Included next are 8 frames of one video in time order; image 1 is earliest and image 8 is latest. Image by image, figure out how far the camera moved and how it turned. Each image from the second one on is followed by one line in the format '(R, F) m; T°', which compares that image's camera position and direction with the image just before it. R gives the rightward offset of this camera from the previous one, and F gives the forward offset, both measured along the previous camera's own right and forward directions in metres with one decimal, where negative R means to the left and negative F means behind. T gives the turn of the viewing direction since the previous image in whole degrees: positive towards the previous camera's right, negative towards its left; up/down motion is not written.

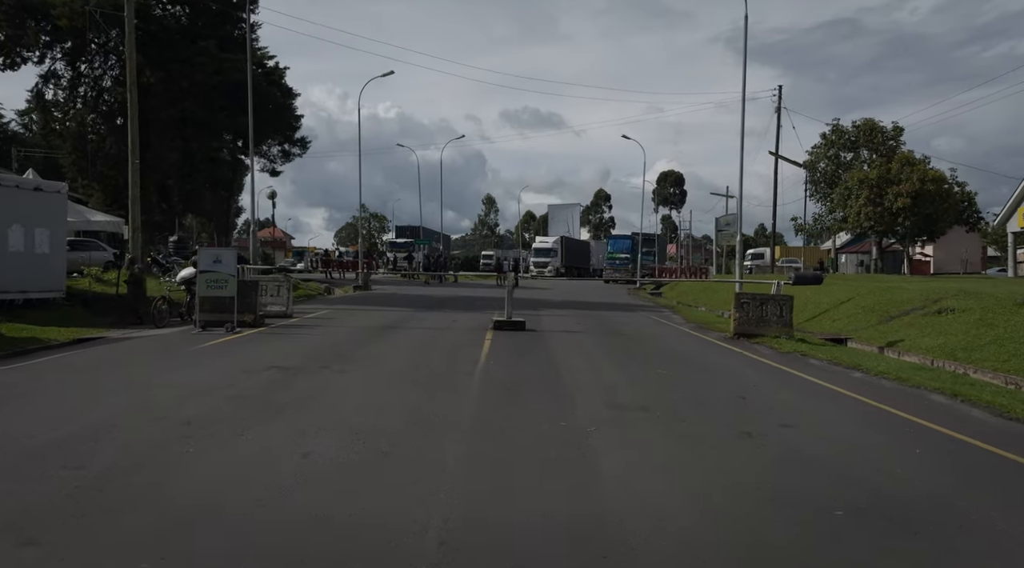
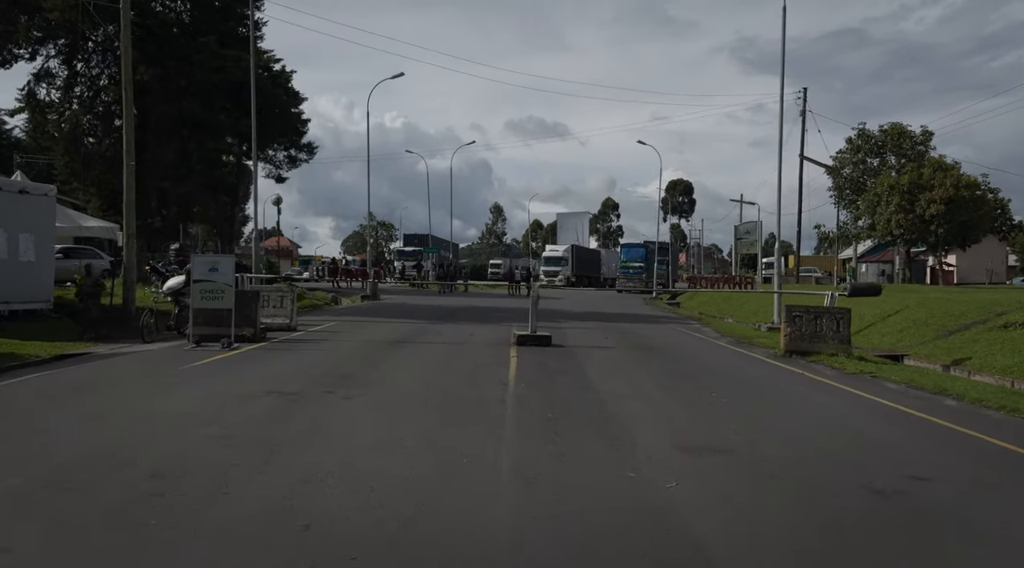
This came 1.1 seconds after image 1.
(-0.4, +2.1) m; 0°
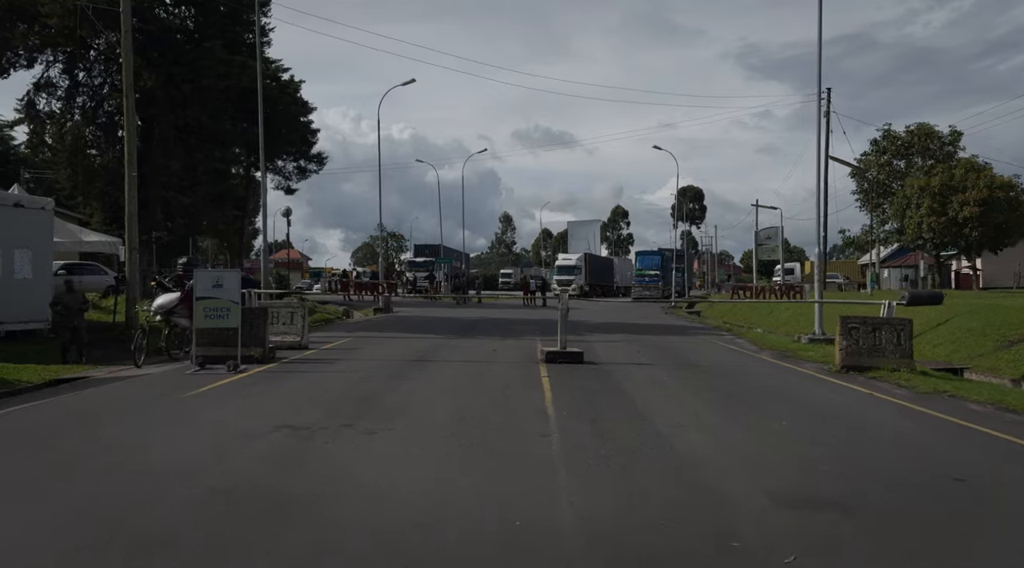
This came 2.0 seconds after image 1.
(-0.3, +1.6) m; -1°
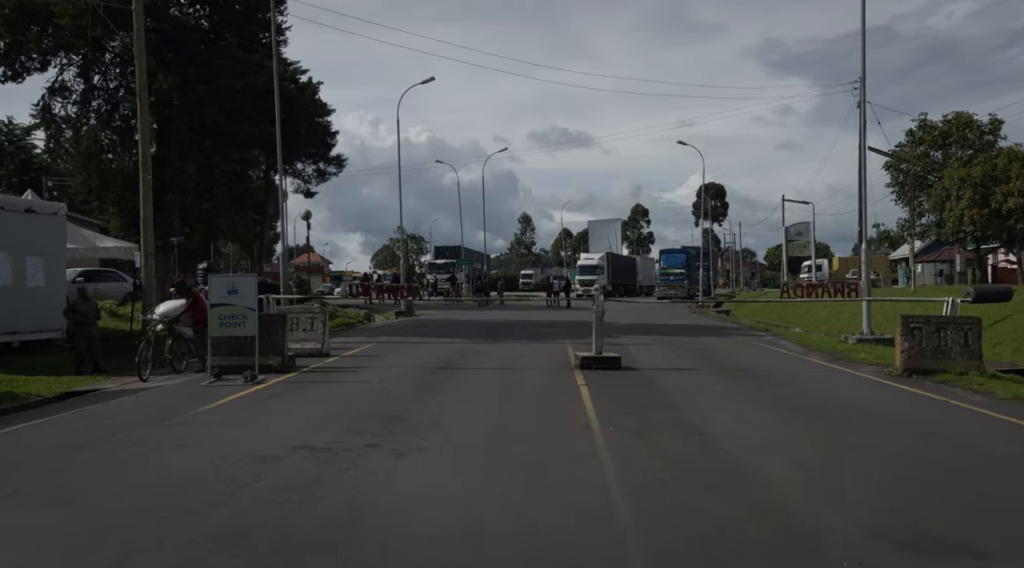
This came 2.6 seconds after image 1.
(-0.2, +1.2) m; -1°
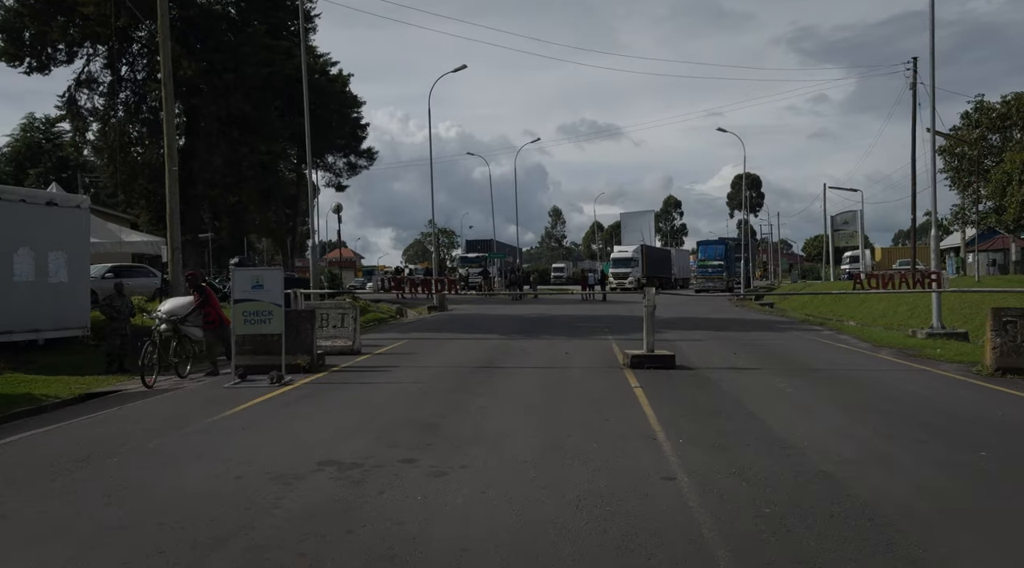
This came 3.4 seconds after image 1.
(-0.2, +1.4) m; -2°
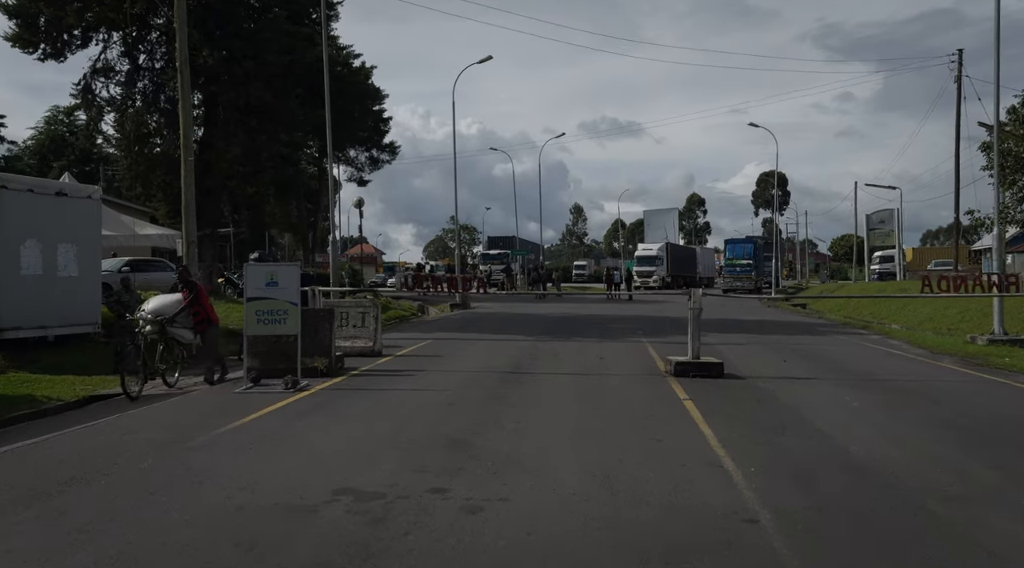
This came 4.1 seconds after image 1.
(-0.2, +1.3) m; -1°
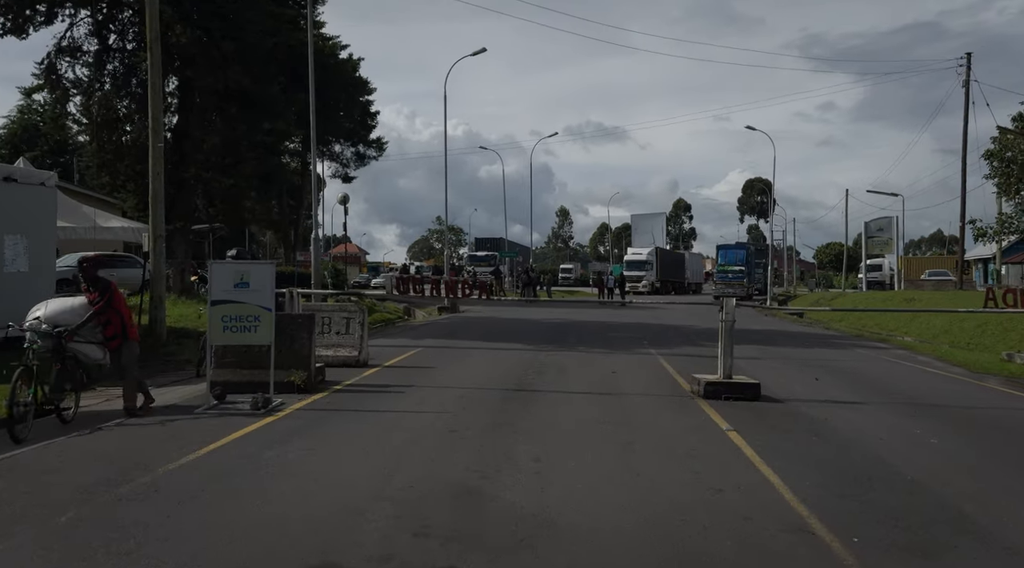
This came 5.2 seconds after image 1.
(-0.3, +2.2) m; +1°
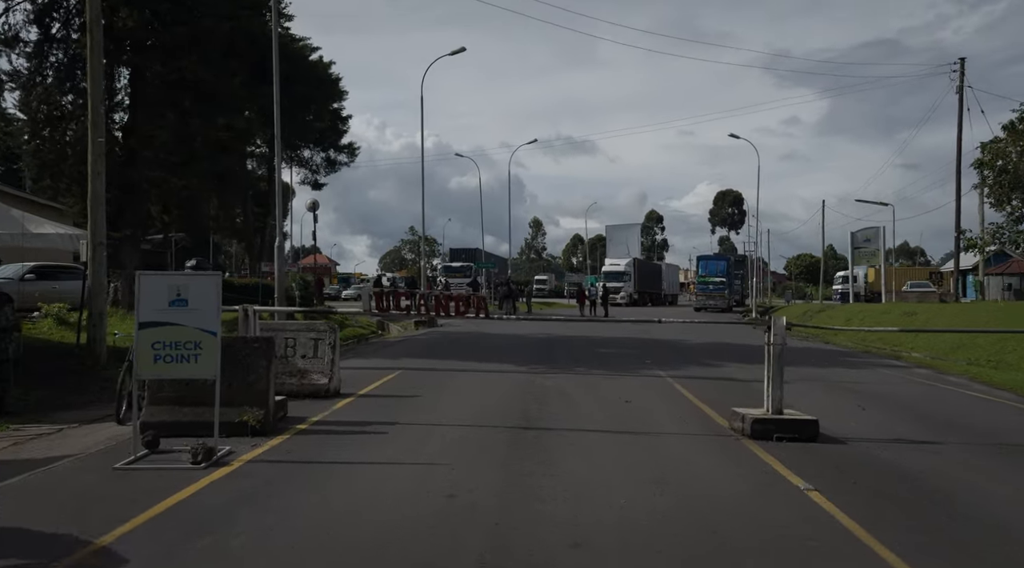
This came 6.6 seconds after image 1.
(-0.4, +2.7) m; +2°
